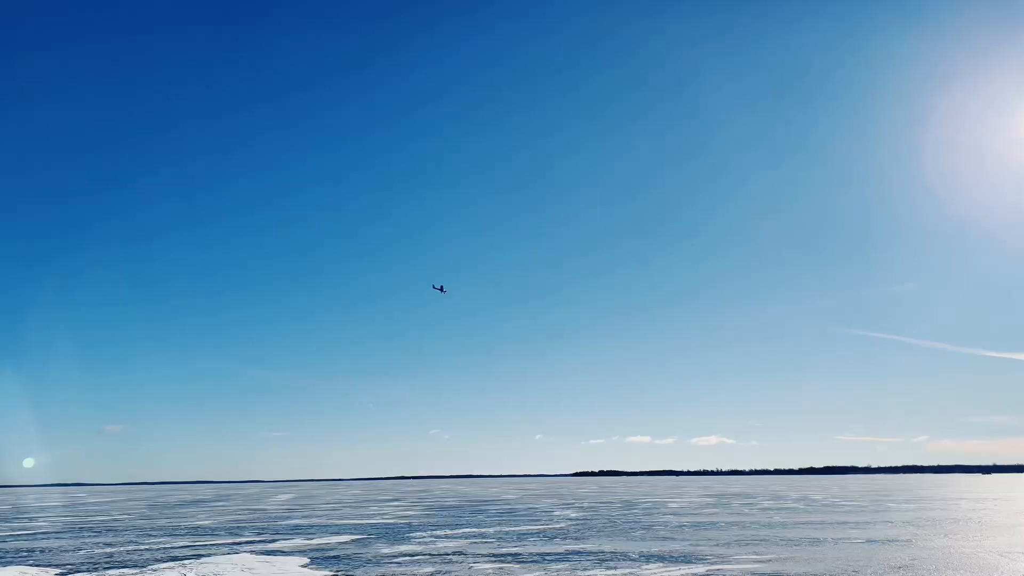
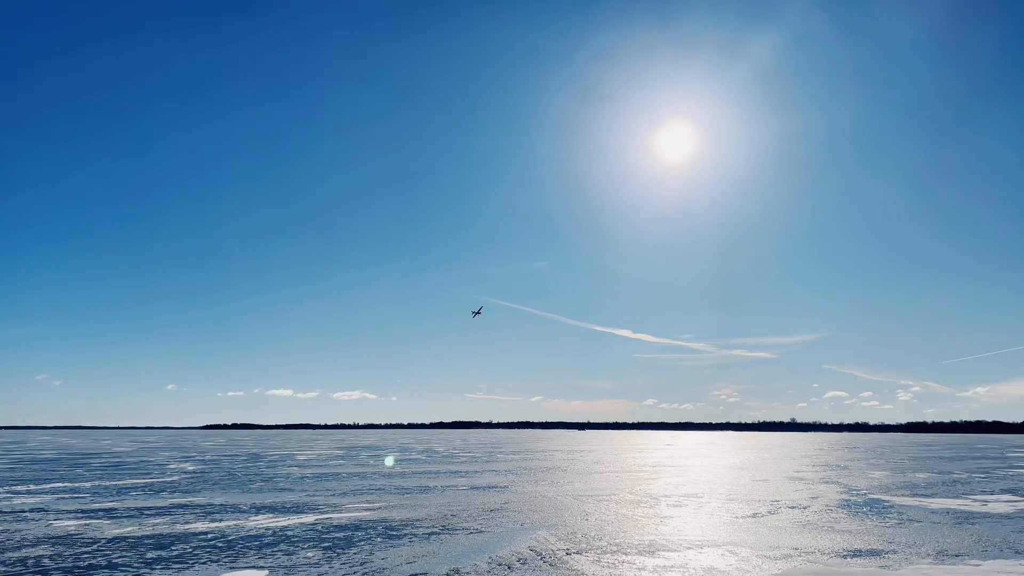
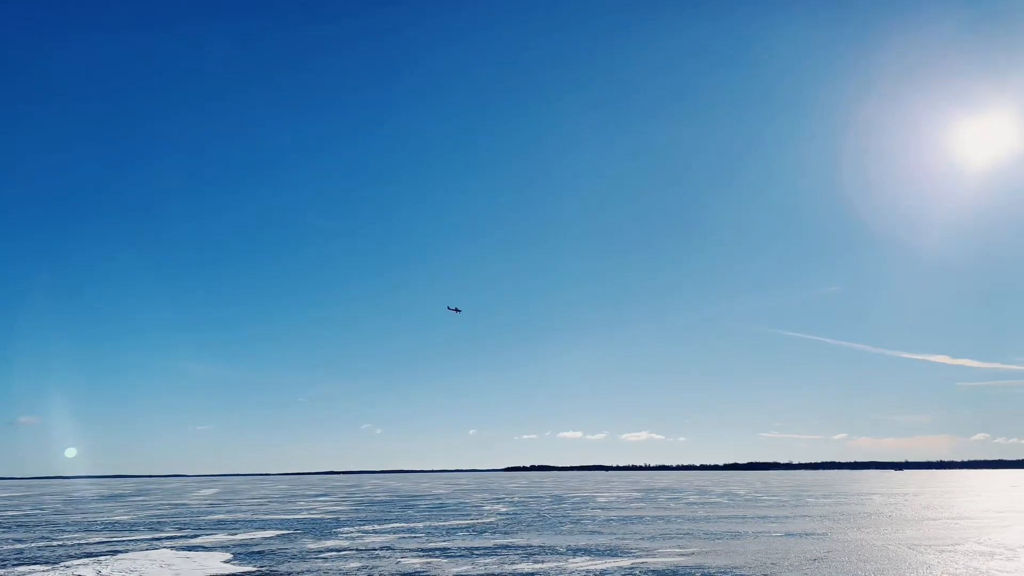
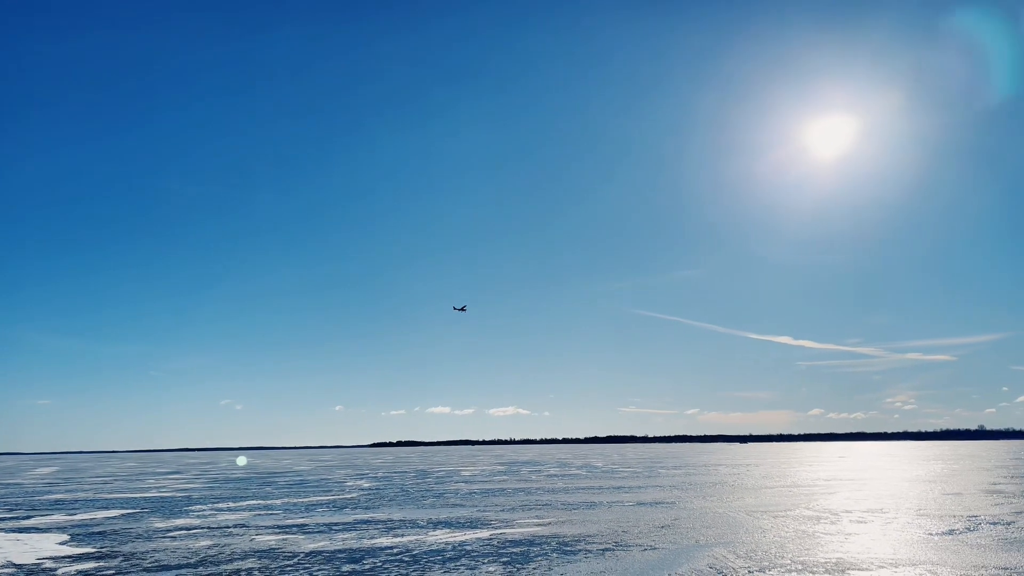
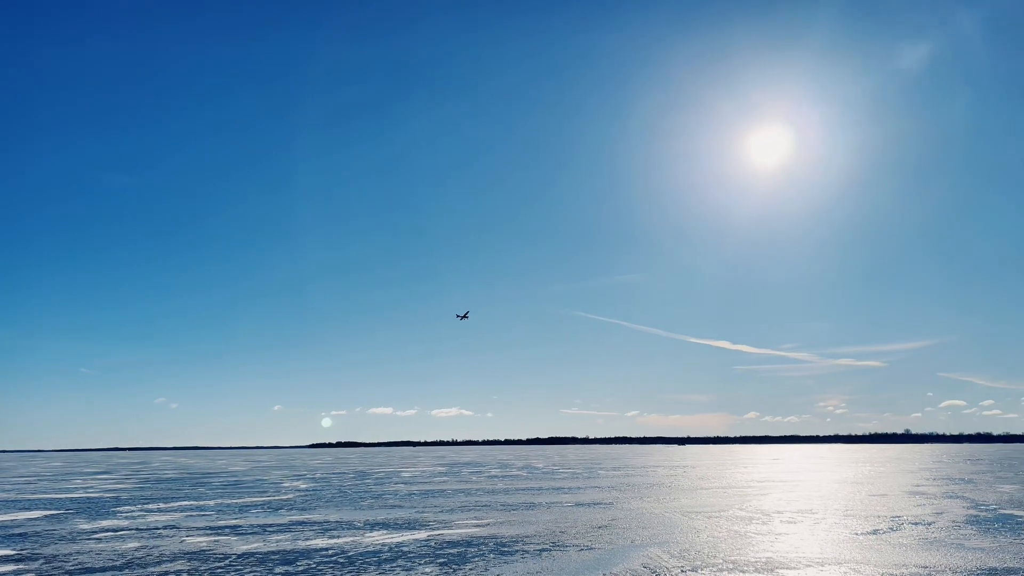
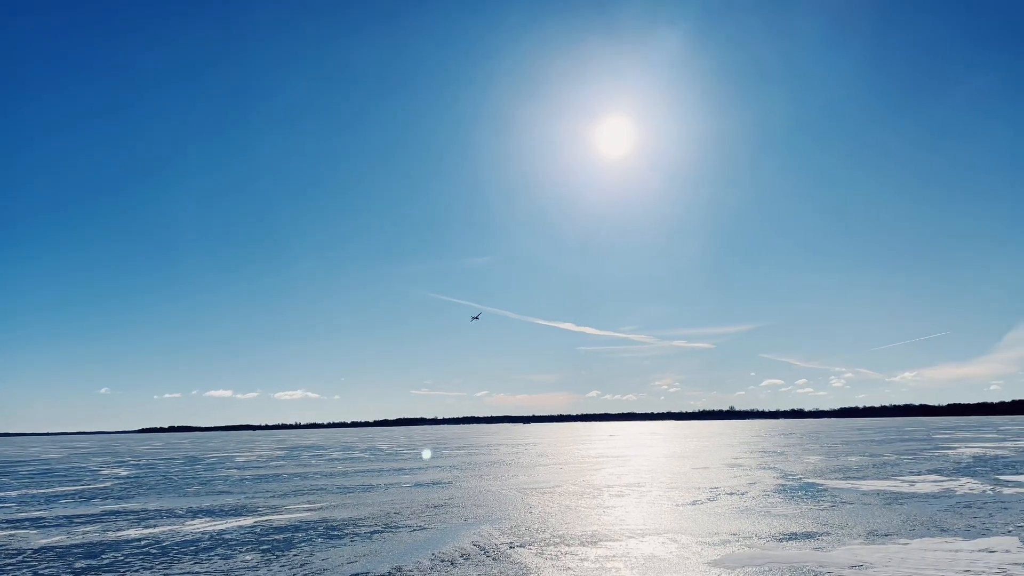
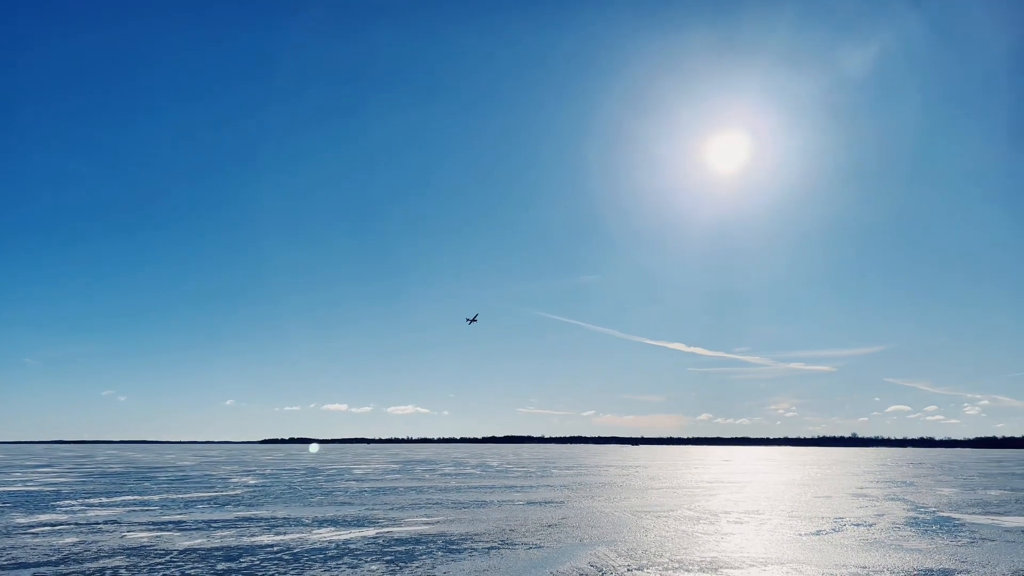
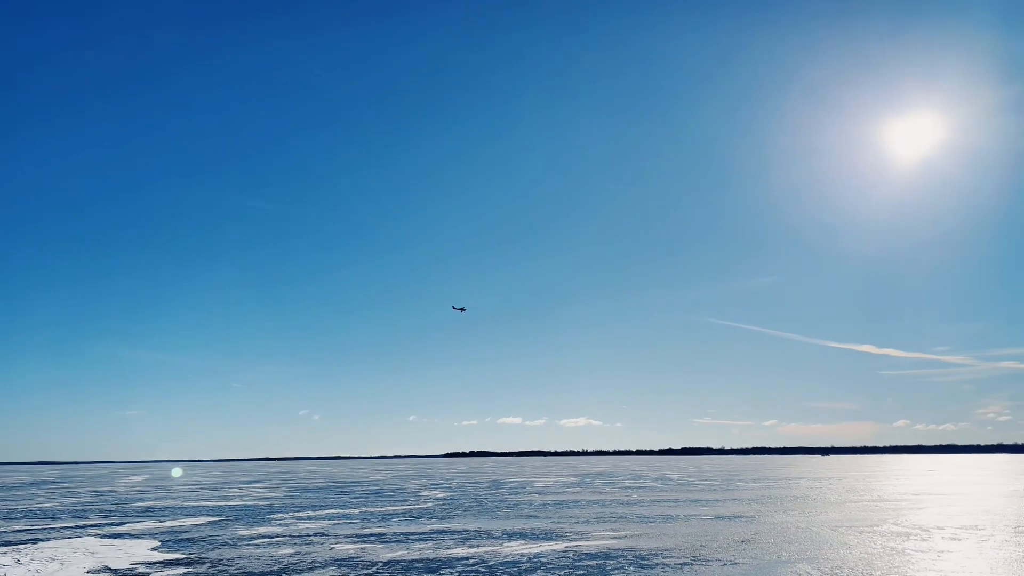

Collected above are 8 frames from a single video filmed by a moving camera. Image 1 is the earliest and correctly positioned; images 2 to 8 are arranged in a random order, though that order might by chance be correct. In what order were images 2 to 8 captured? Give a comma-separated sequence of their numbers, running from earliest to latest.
3, 8, 4, 5, 7, 2, 6
